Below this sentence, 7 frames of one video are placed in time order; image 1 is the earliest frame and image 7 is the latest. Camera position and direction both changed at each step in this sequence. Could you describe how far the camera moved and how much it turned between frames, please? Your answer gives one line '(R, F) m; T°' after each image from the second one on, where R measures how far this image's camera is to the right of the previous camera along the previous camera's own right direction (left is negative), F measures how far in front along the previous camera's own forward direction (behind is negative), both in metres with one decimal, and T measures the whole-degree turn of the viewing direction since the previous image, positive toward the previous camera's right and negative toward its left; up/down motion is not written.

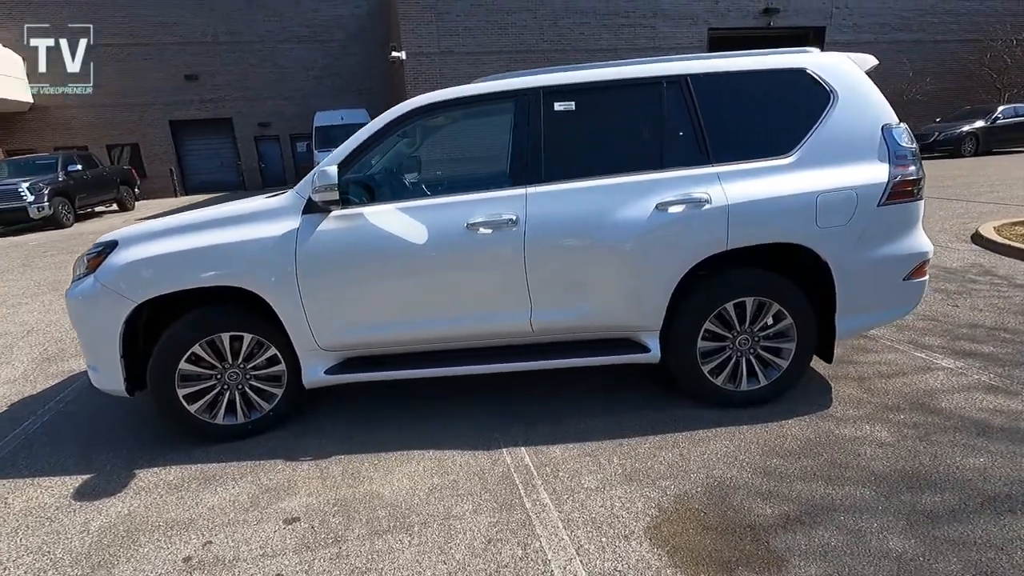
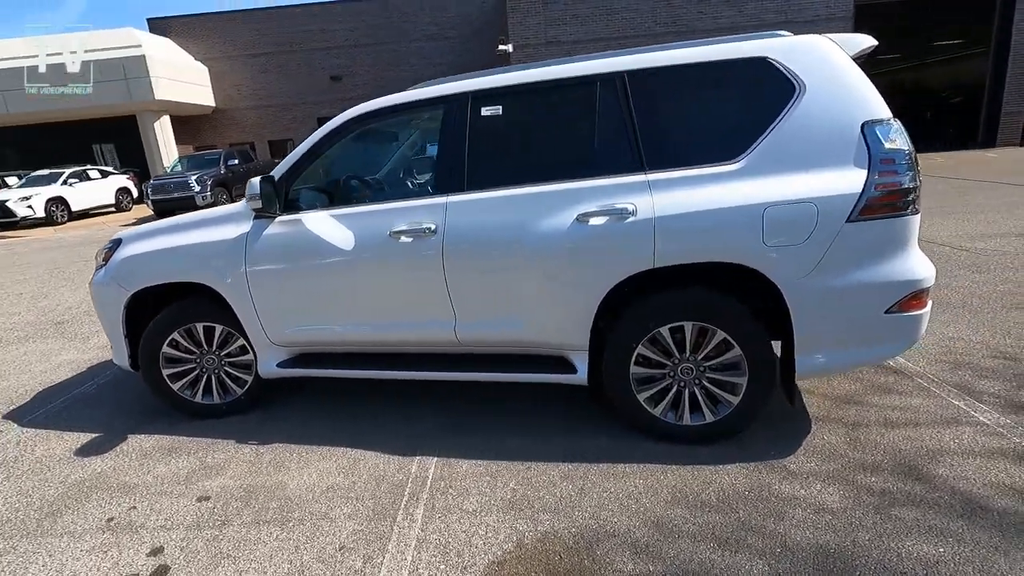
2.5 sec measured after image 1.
(+1.2, +0.2) m; -14°
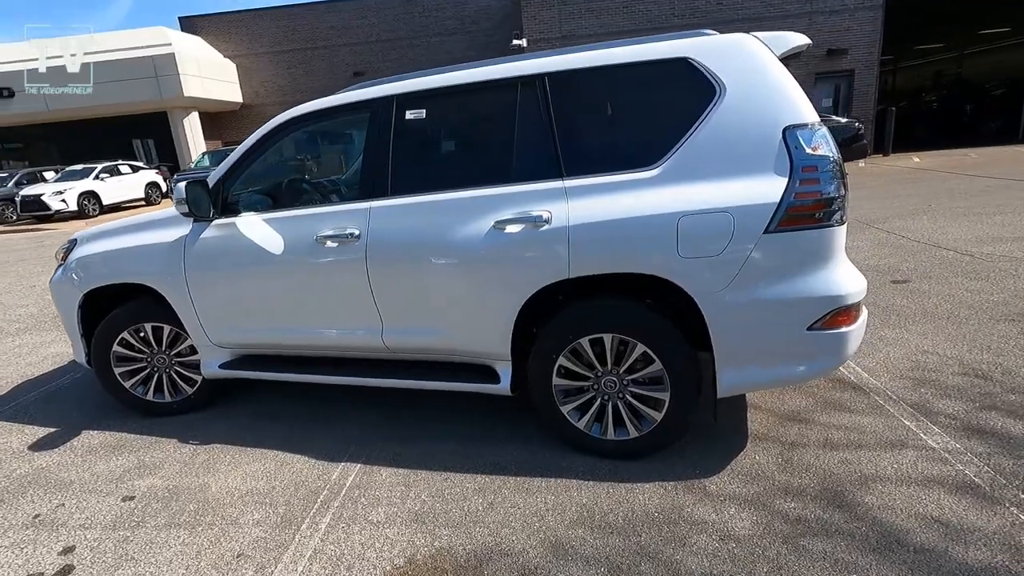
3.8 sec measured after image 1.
(+0.6, +0.1) m; -3°
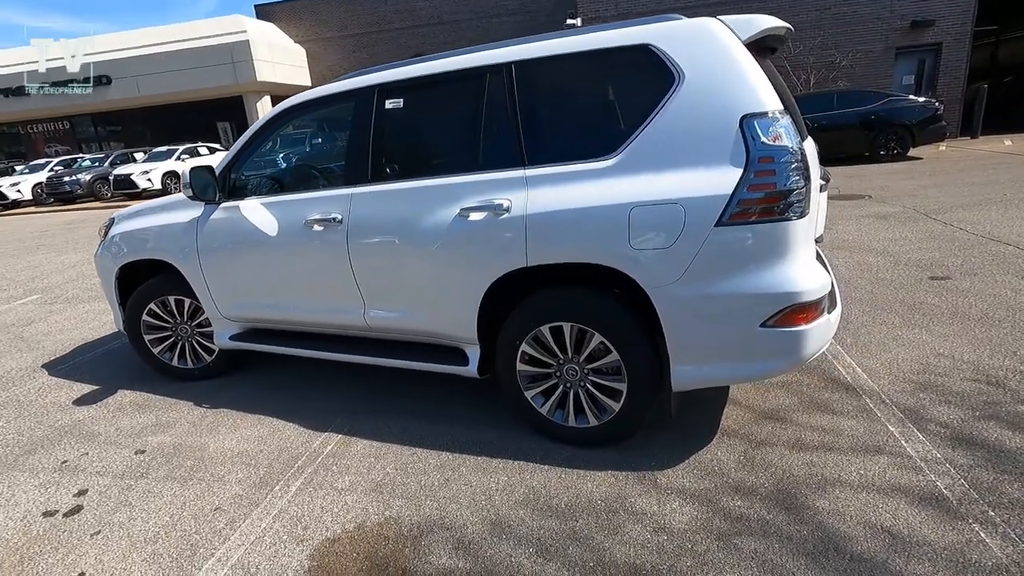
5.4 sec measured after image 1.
(+0.5, 0.0) m; -7°
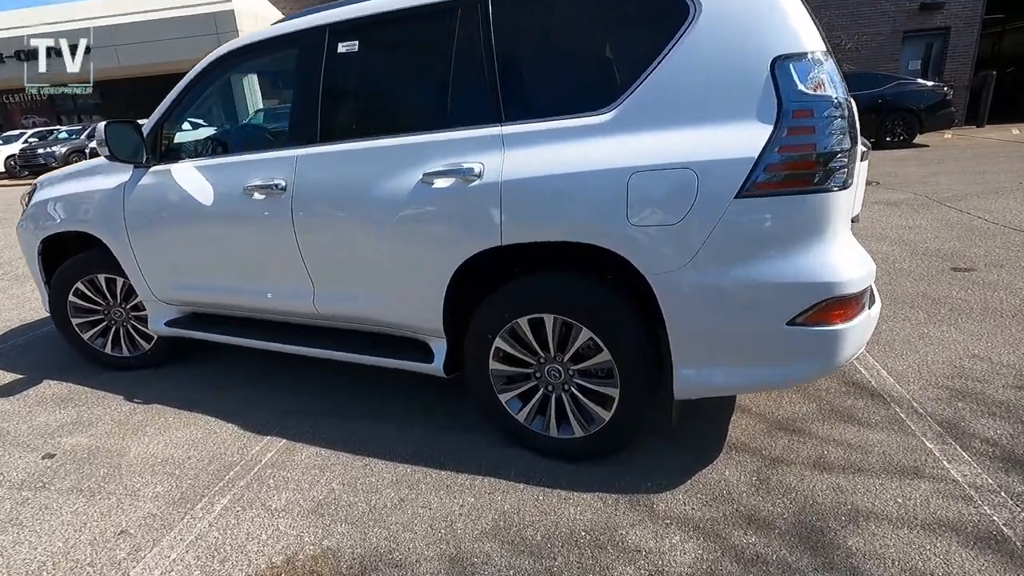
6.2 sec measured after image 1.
(+0.1, +0.5) m; +1°
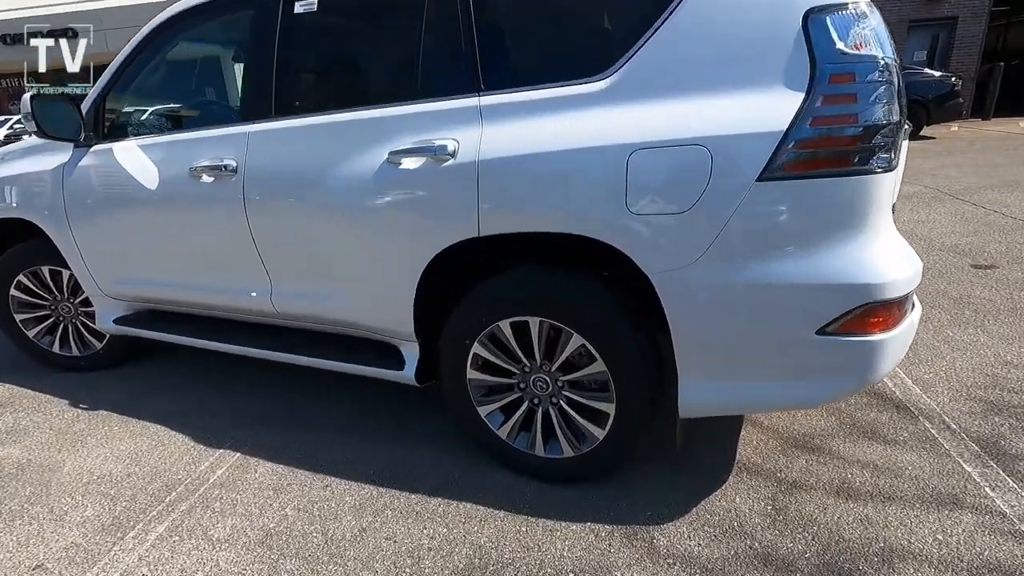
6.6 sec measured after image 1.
(+0.1, +0.3) m; 0°
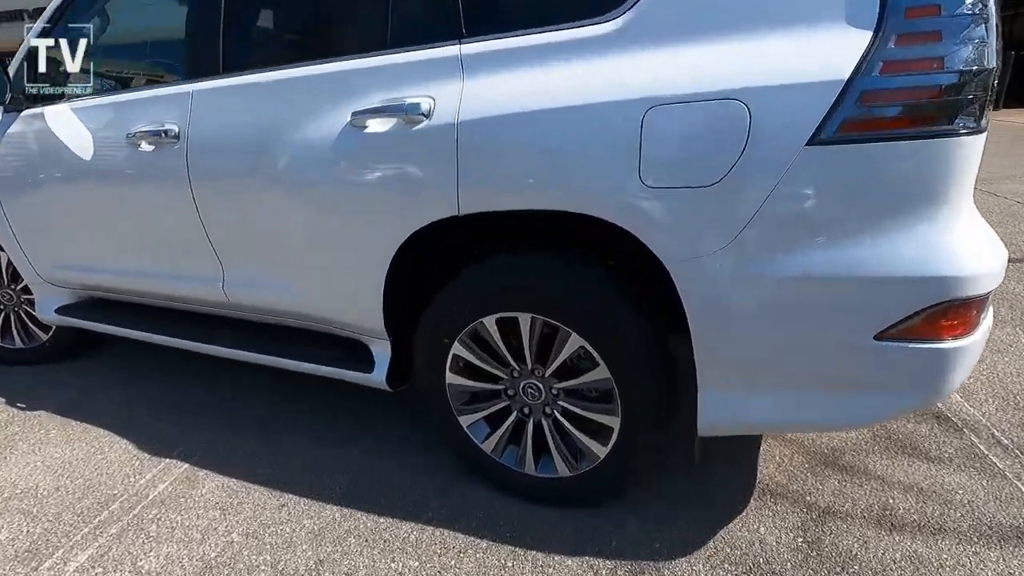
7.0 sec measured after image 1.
(0.0, +0.3) m; 0°
